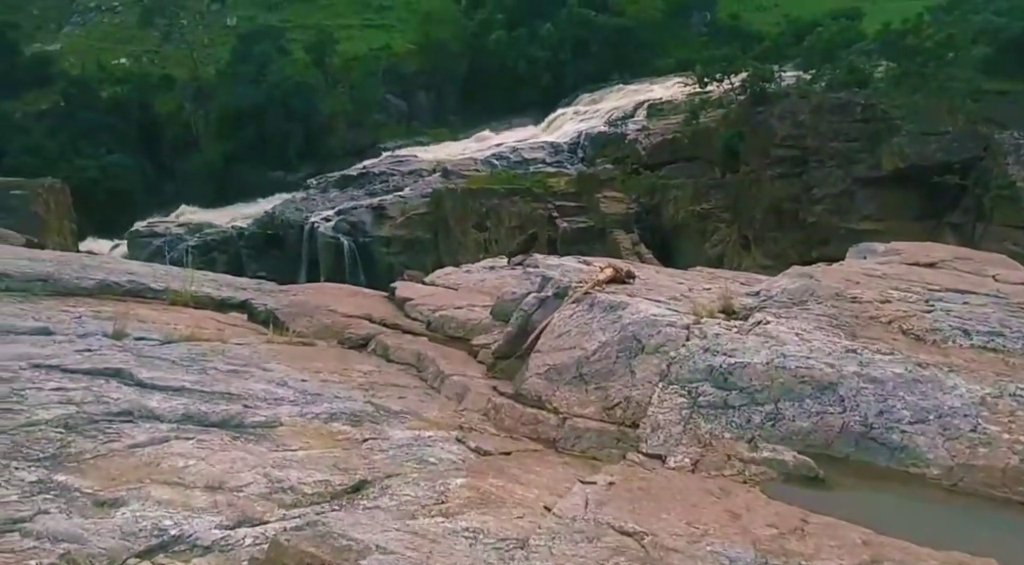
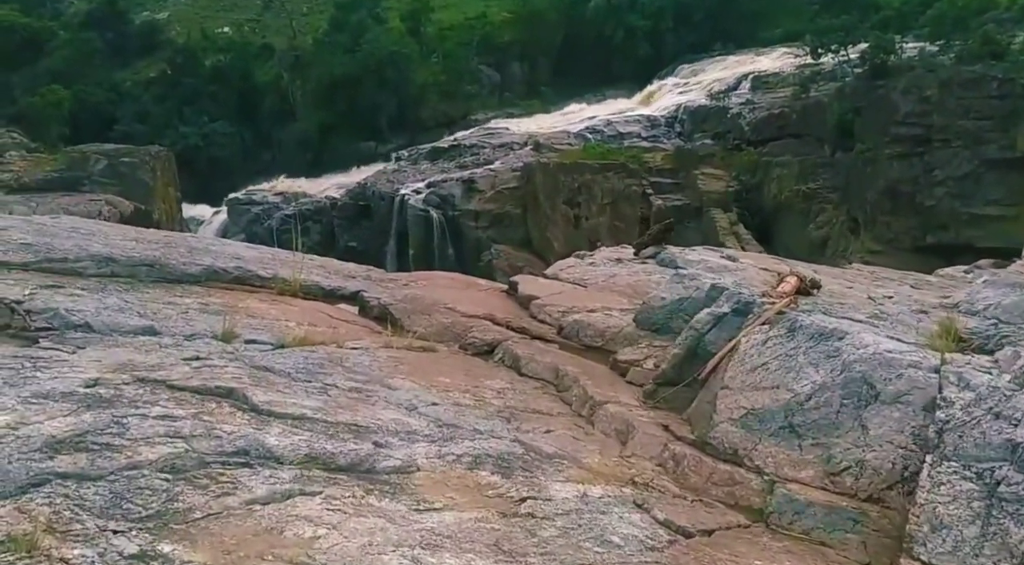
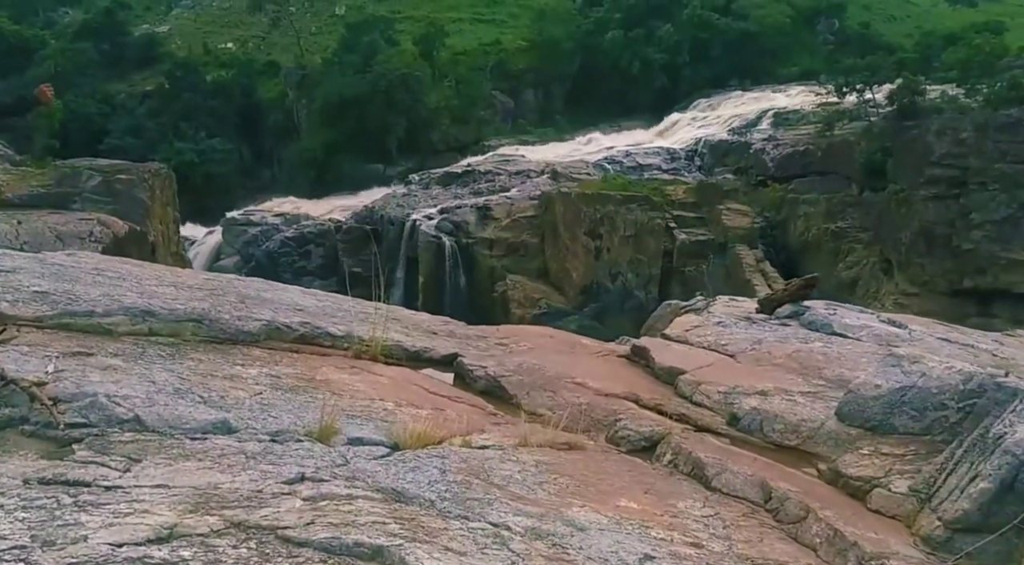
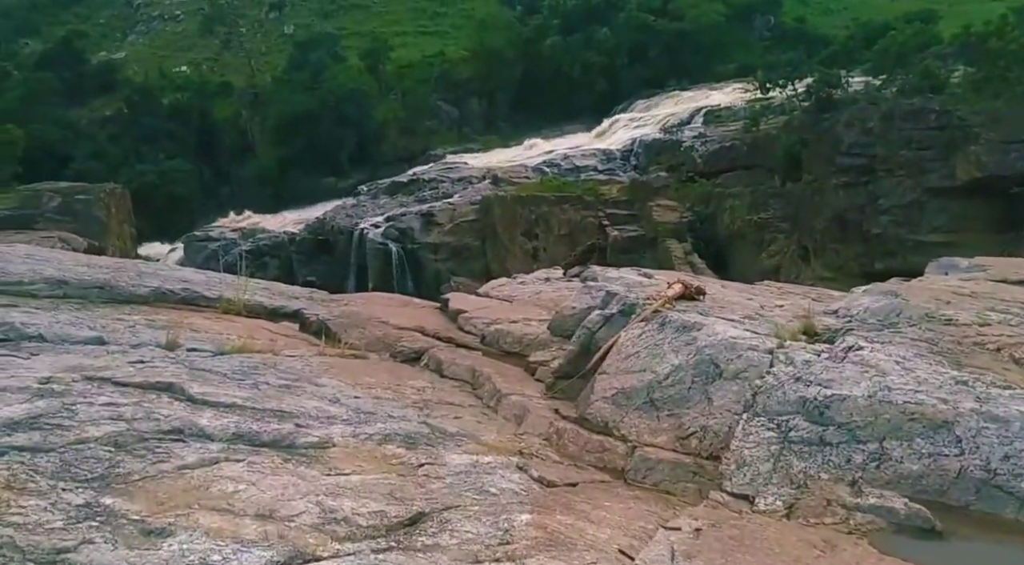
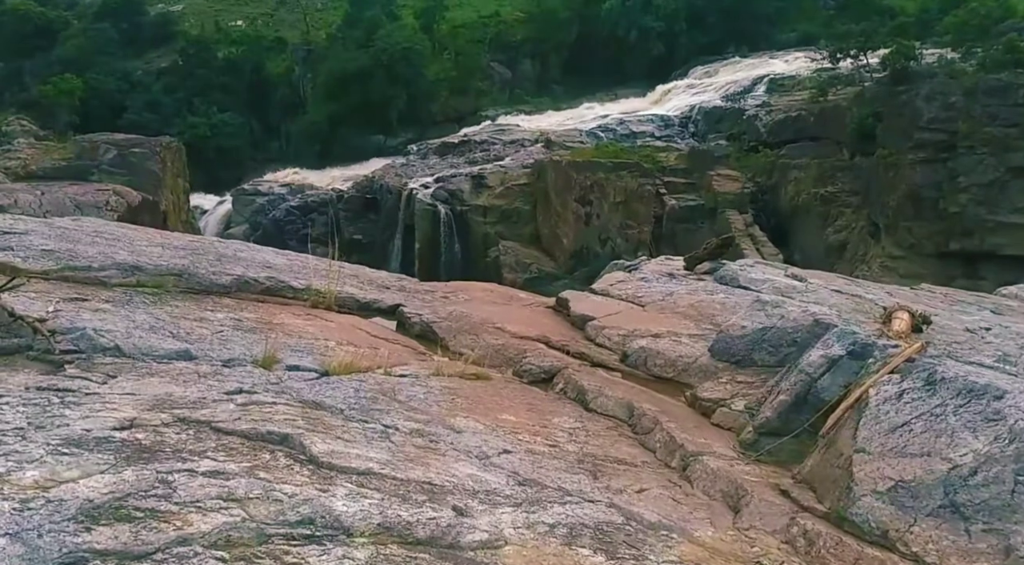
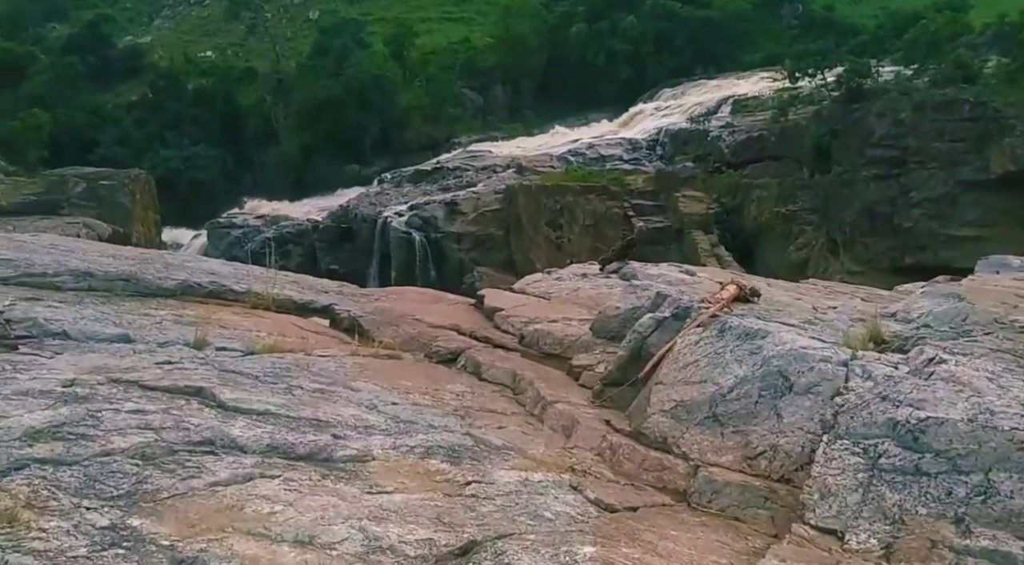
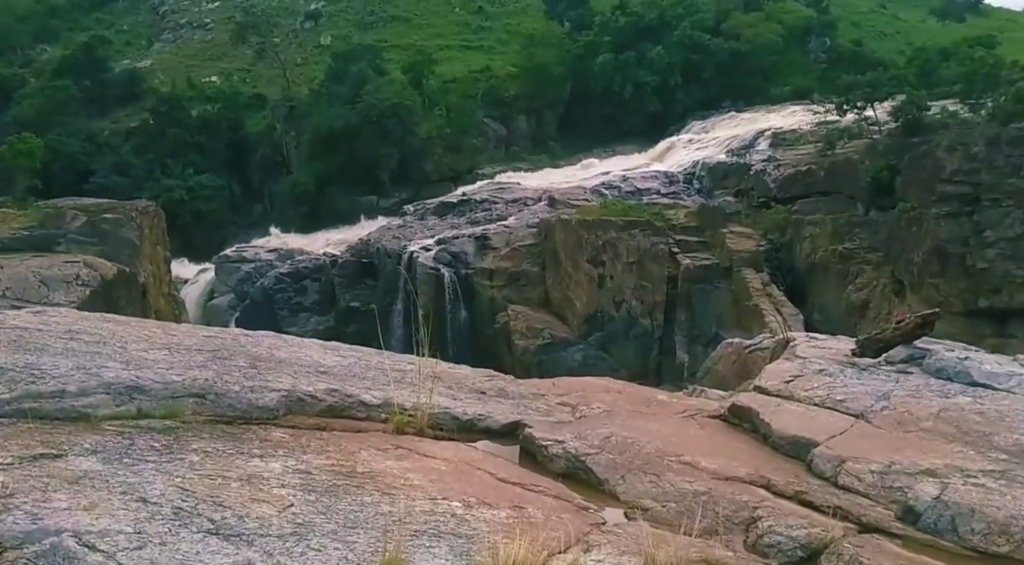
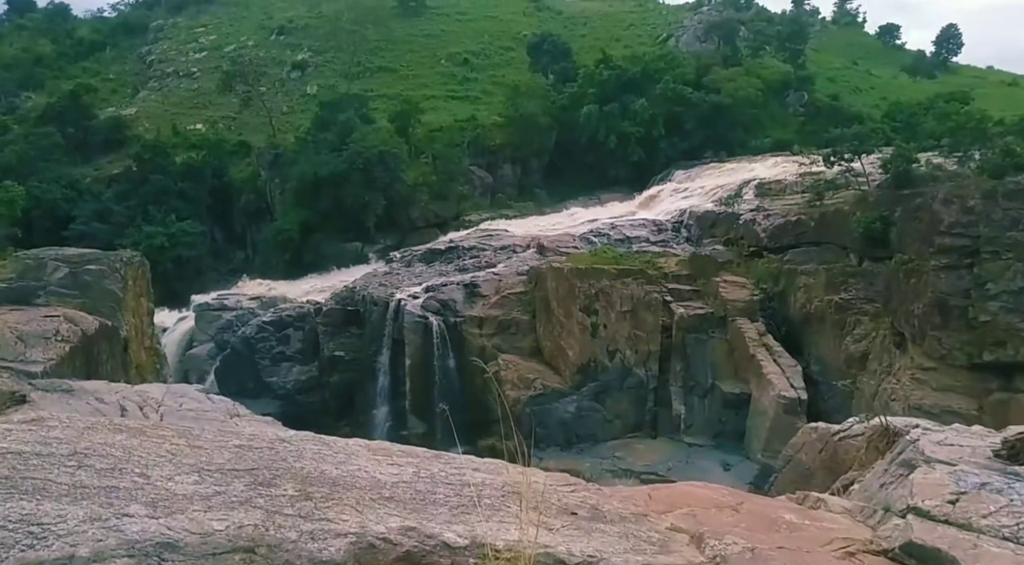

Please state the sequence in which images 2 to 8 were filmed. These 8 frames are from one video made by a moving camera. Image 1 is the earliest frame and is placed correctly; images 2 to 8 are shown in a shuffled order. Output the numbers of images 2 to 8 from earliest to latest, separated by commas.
4, 6, 2, 5, 3, 7, 8
